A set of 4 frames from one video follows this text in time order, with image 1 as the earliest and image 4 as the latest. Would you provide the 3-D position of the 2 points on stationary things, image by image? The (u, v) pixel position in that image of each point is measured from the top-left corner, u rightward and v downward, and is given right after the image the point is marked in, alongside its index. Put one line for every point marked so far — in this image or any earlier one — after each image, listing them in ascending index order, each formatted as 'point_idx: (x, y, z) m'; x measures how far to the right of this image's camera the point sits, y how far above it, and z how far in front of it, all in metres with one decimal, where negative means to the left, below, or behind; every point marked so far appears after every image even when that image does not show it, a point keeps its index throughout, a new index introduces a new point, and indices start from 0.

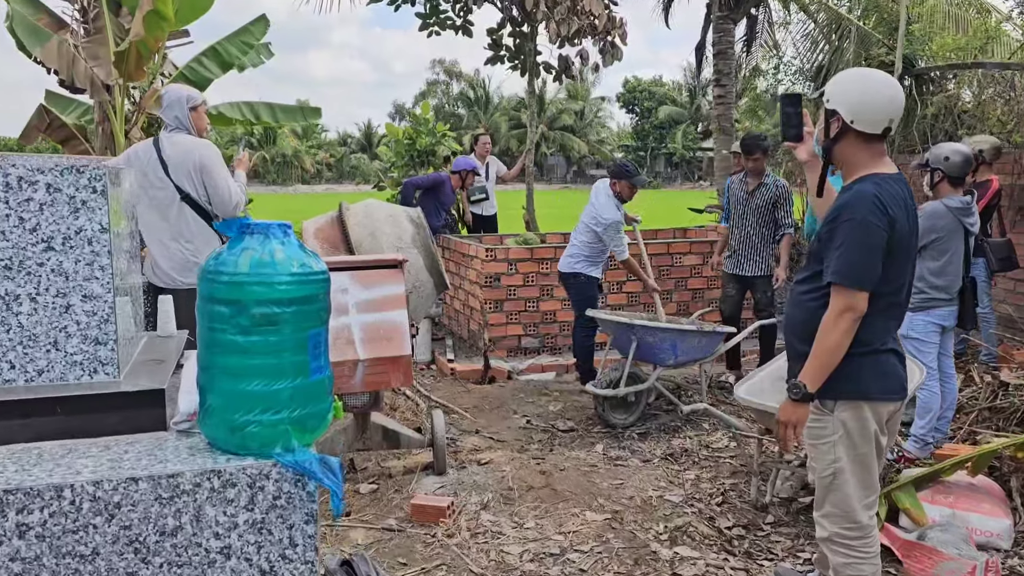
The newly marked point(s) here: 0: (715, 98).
0: (+2.4, +2.2, +9.8) m
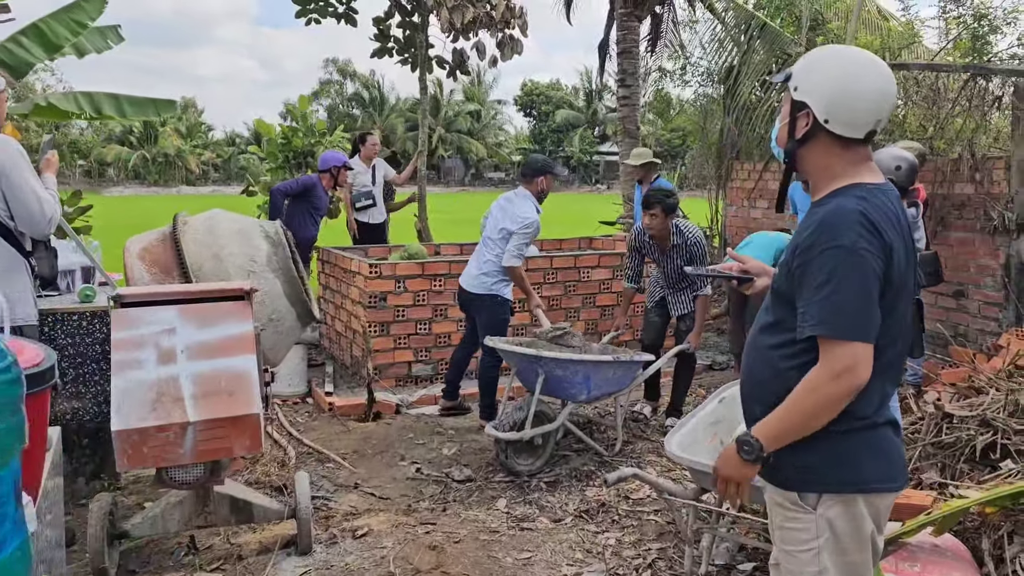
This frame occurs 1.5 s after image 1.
0: (+1.2, +2.0, +9.2) m
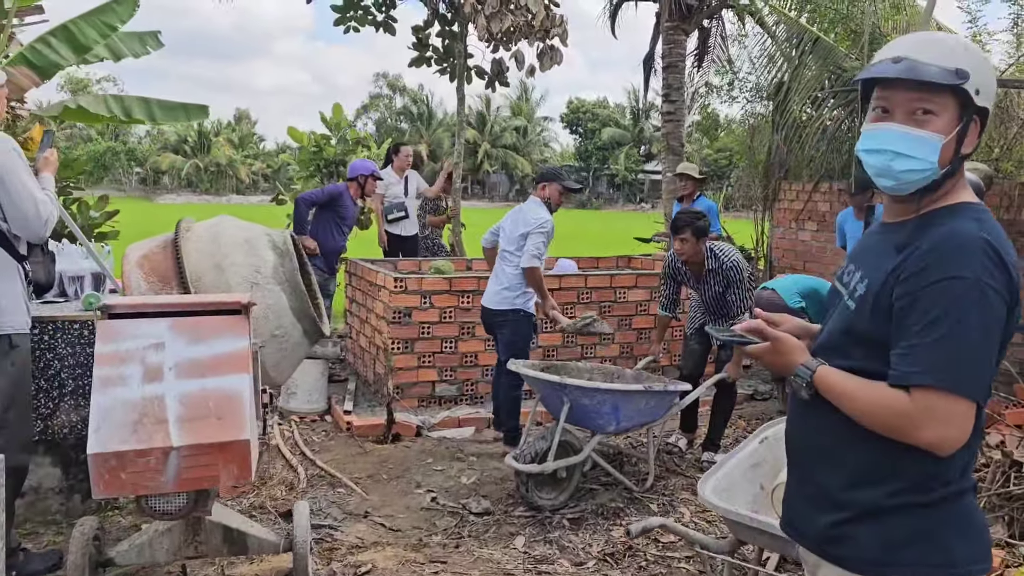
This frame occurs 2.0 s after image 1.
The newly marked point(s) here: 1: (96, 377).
0: (+1.6, +1.8, +8.9) m
1: (-1.3, -0.3, +2.7) m
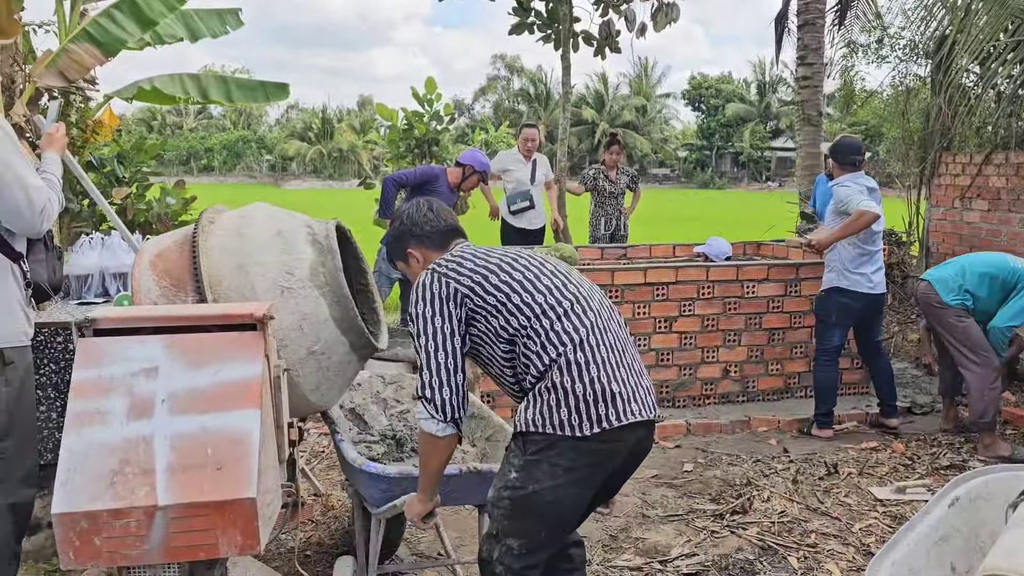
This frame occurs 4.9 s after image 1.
0: (+2.7, +1.9, +7.8) m
1: (-1.1, -0.3, +2.1) m
